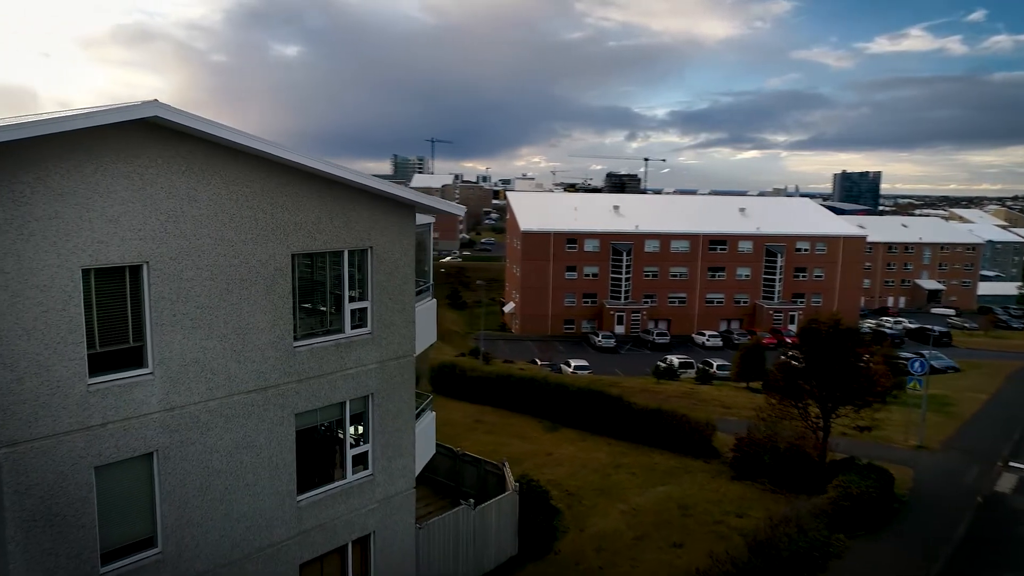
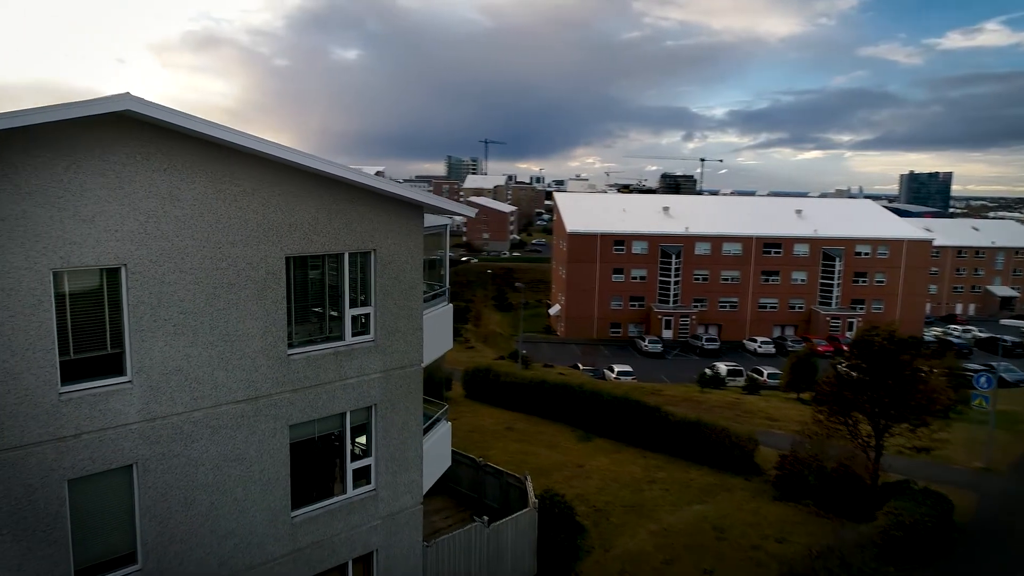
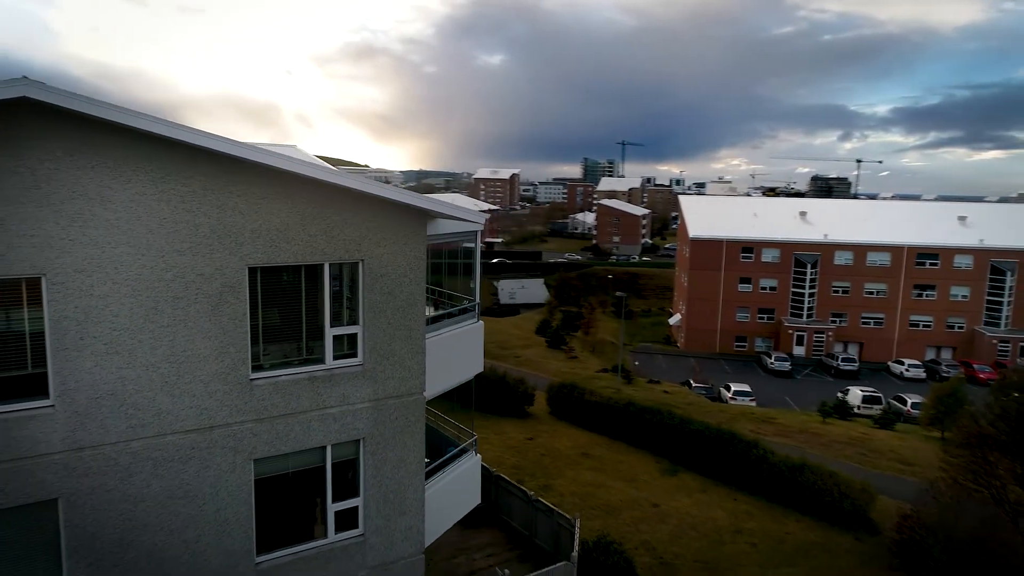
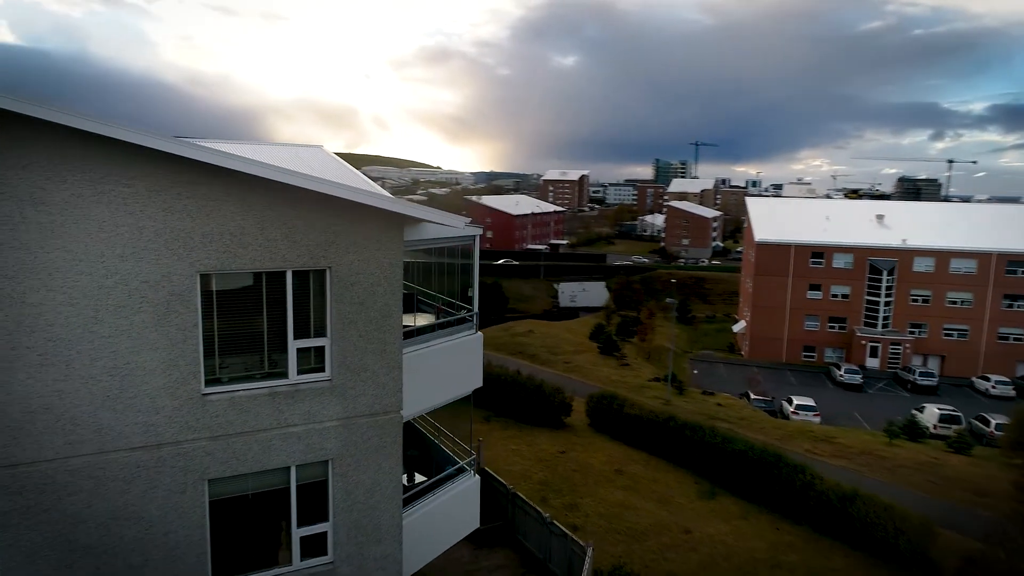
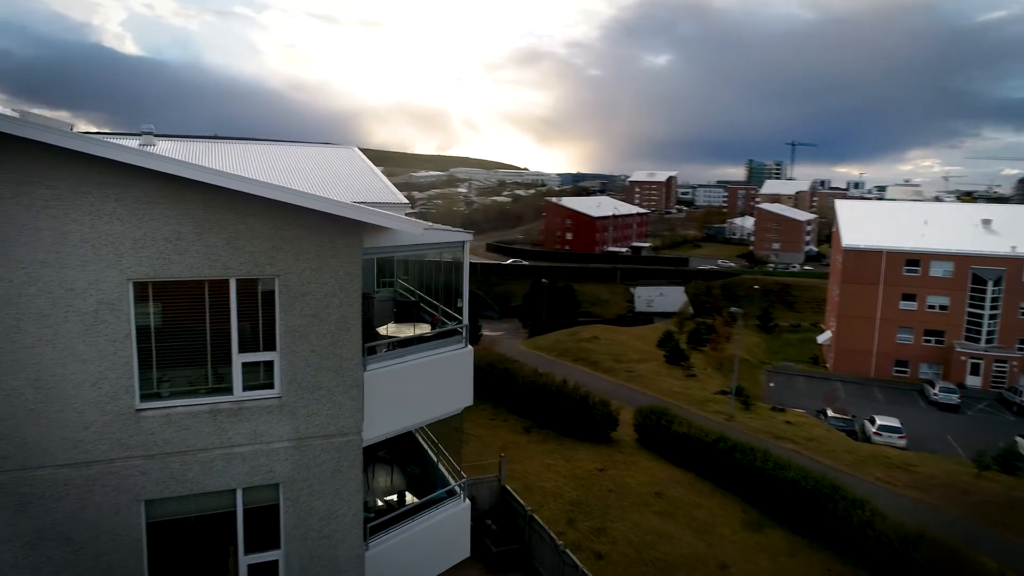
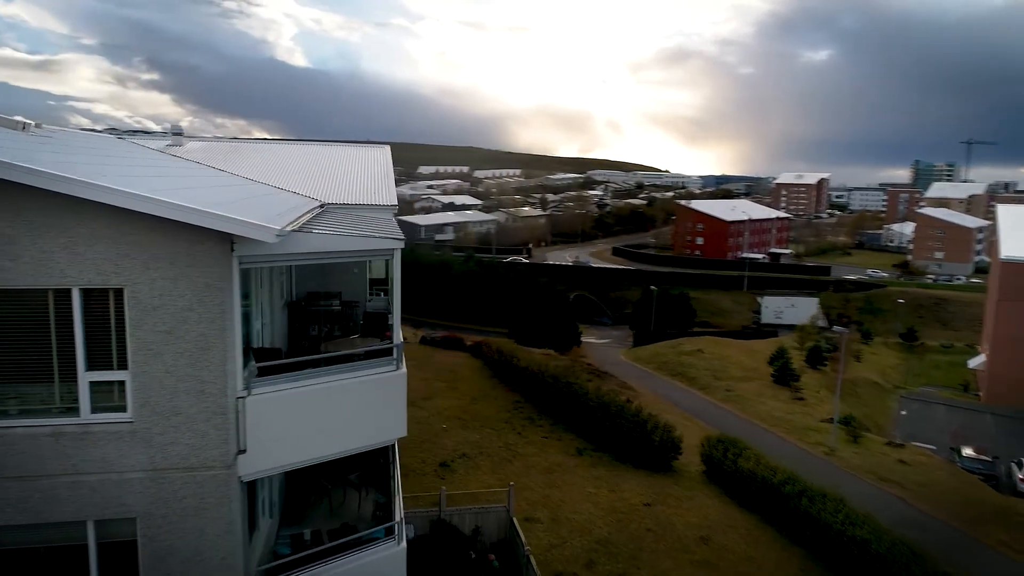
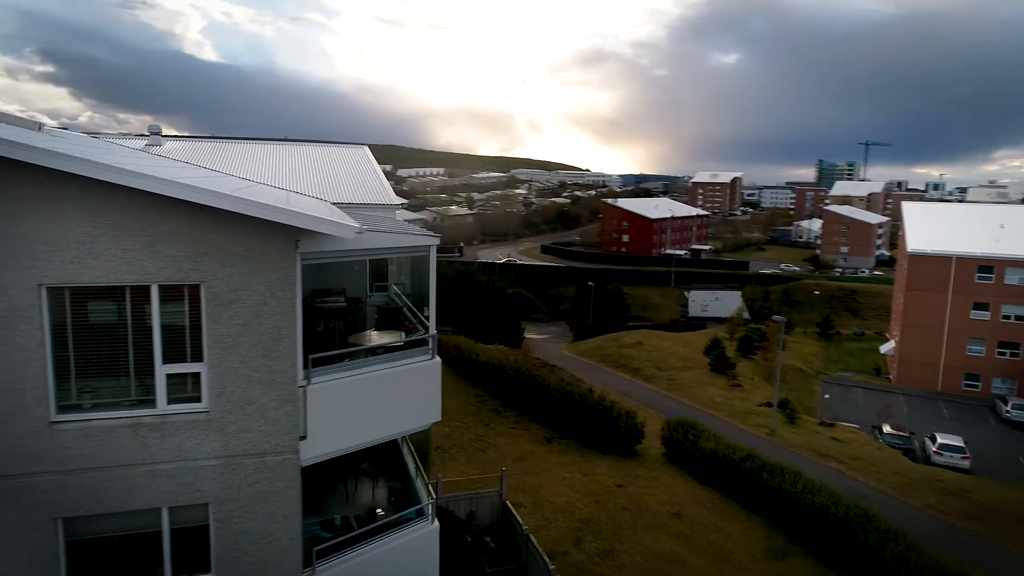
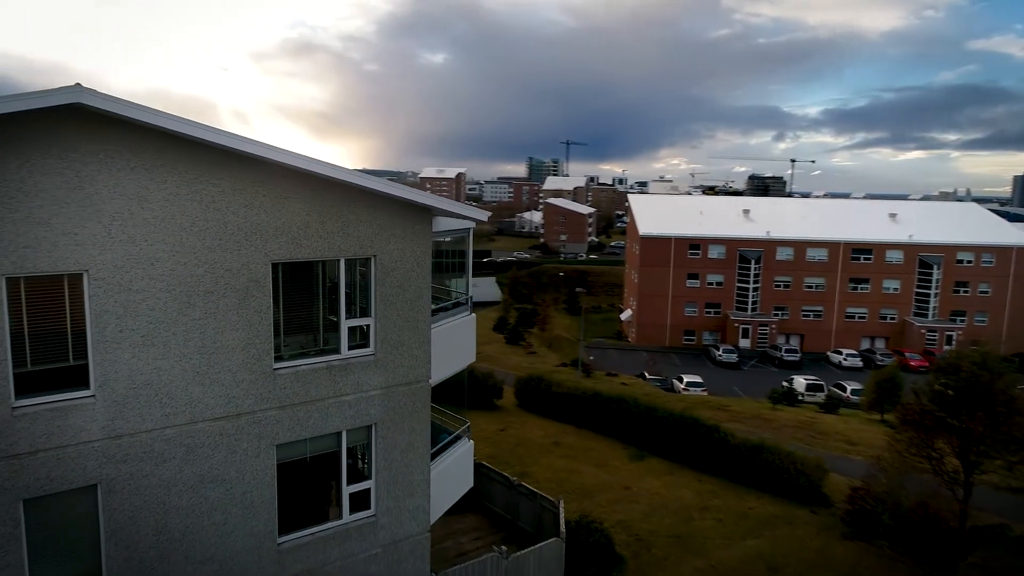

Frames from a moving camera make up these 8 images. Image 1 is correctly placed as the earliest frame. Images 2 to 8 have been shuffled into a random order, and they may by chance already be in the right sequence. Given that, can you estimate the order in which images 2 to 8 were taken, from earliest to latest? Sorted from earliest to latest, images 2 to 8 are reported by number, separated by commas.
2, 8, 3, 4, 5, 7, 6
